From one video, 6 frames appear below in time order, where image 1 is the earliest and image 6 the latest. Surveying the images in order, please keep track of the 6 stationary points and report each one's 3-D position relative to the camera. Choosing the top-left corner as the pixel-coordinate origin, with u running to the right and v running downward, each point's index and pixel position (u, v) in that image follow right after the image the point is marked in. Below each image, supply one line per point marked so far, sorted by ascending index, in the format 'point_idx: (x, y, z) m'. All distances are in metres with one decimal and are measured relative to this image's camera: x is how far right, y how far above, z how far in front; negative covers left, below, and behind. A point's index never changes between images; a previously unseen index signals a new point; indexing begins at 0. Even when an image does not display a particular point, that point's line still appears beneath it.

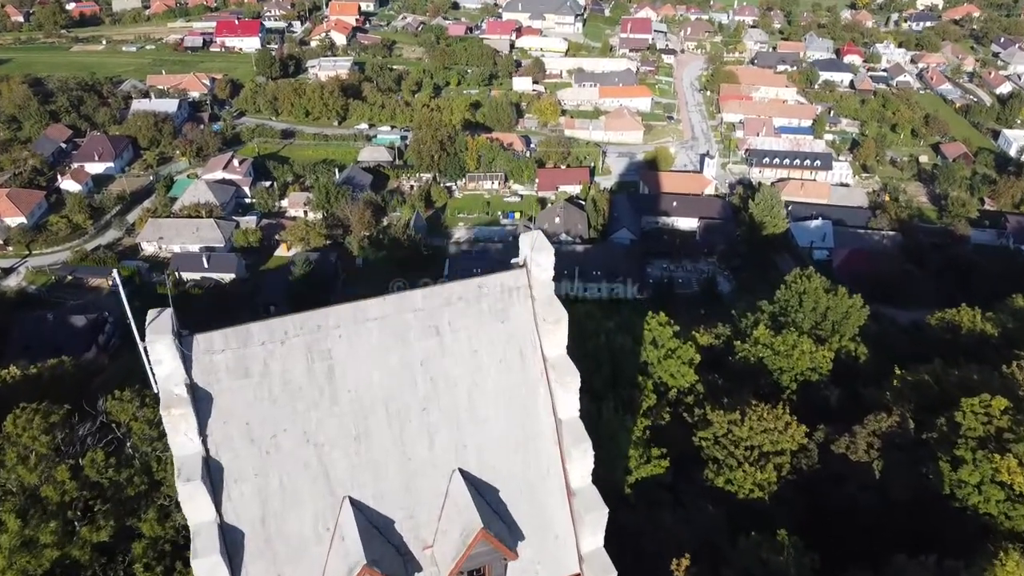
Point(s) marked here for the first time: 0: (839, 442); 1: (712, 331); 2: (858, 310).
0: (+4.5, -2.1, +11.3) m
1: (+3.9, -0.8, +16.0) m
2: (+6.6, -0.4, +15.5) m
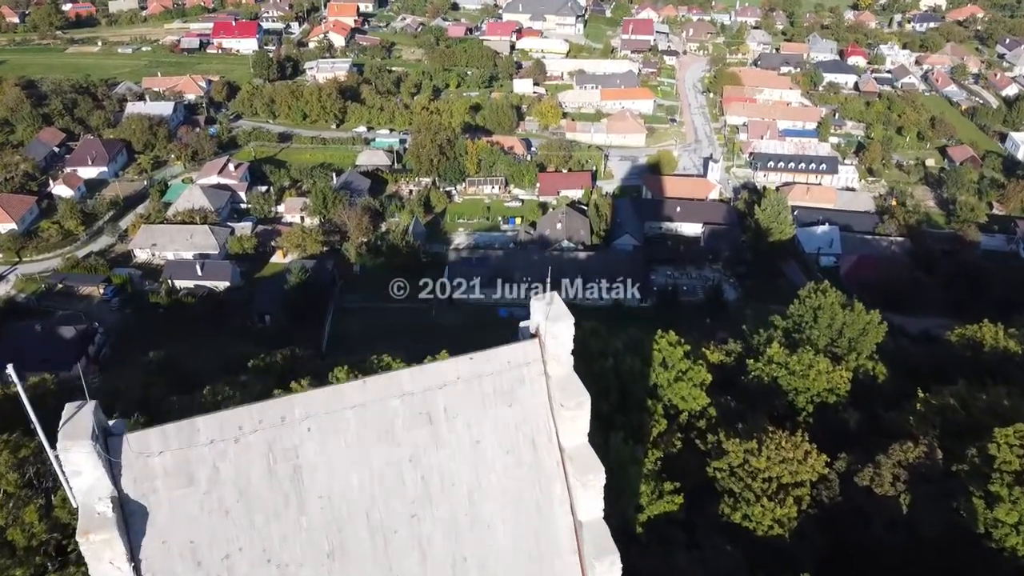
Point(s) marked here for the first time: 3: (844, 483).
0: (+4.6, -2.4, +10.6) m
1: (+3.9, -1.1, +15.4) m
2: (+6.6, -0.7, +14.8) m
3: (+4.4, -2.6, +10.9) m
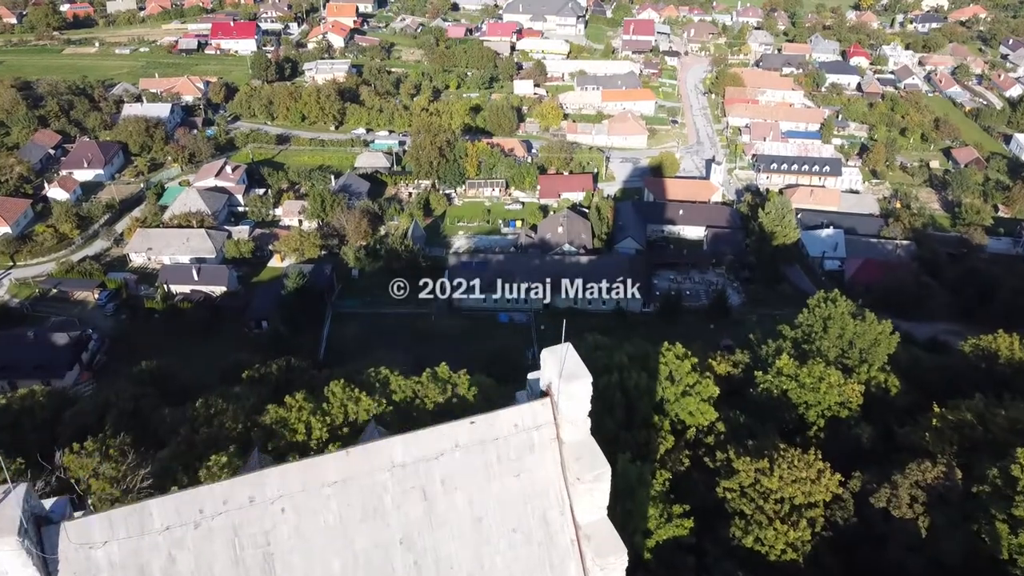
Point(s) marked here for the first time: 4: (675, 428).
0: (+4.6, -2.6, +10.2) m
1: (+4.0, -1.3, +14.9) m
2: (+6.7, -0.8, +14.4) m
3: (+4.5, -2.8, +10.5) m
4: (+2.4, -2.1, +12.1) m
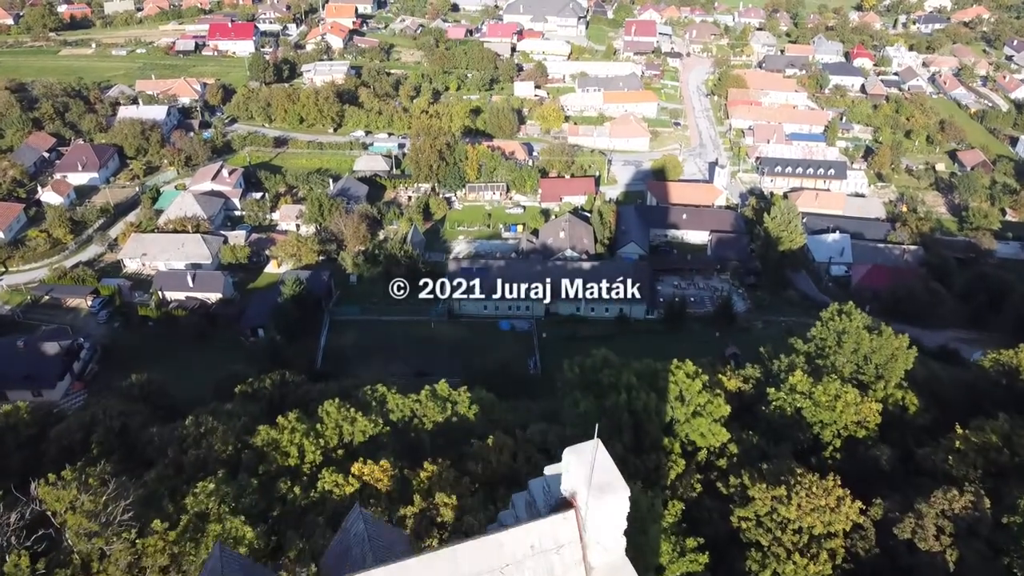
0: (+4.6, -2.8, +9.7) m
1: (+4.0, -1.5, +14.4) m
2: (+6.7, -1.1, +13.9) m
3: (+4.5, -3.0, +9.9) m
4: (+2.5, -2.3, +11.6) m
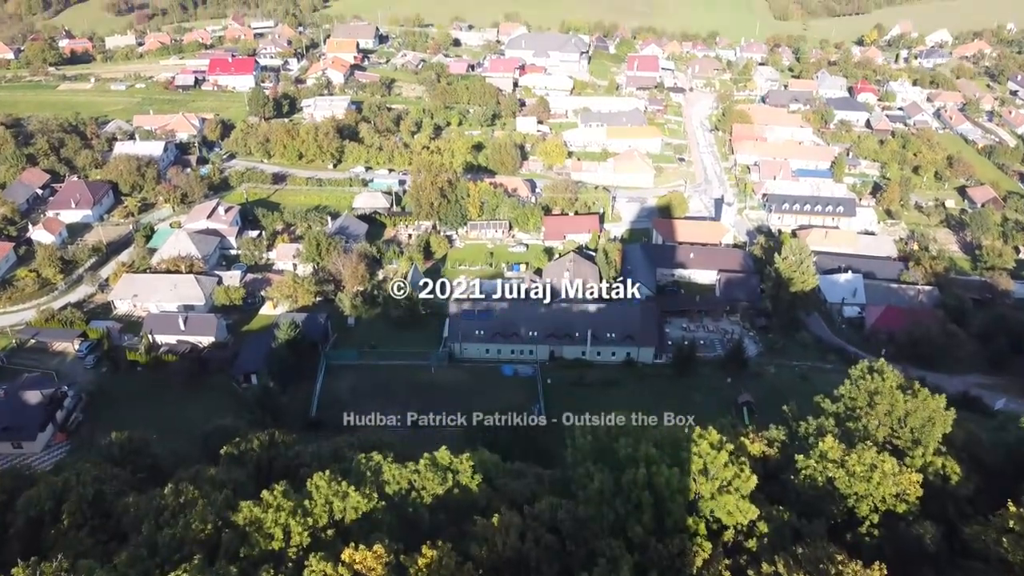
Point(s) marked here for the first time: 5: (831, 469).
0: (+4.7, -3.5, +8.6) m
1: (+4.1, -2.4, +13.4) m
2: (+6.8, -2.0, +12.8) m
3: (+4.6, -3.8, +8.8) m
4: (+2.6, -3.1, +10.5) m
5: (+4.6, -2.6, +11.8) m
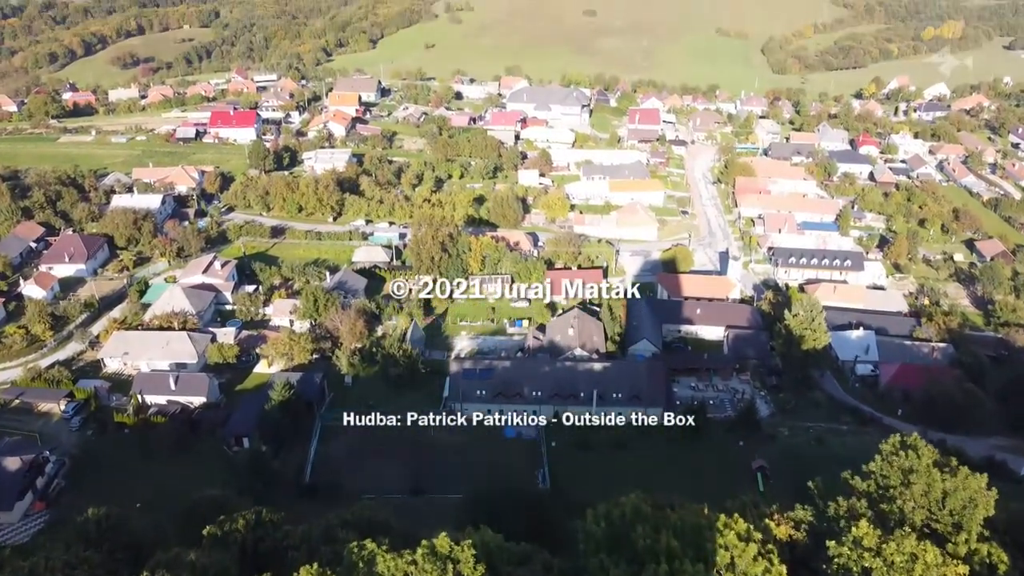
0: (+4.8, -4.3, +7.5) m
1: (+4.2, -3.5, +12.3) m
2: (+6.9, -3.0, +11.9) m
3: (+4.7, -4.5, +7.8) m
4: (+2.7, -4.0, +9.4) m
5: (+4.7, -3.6, +10.7) m
